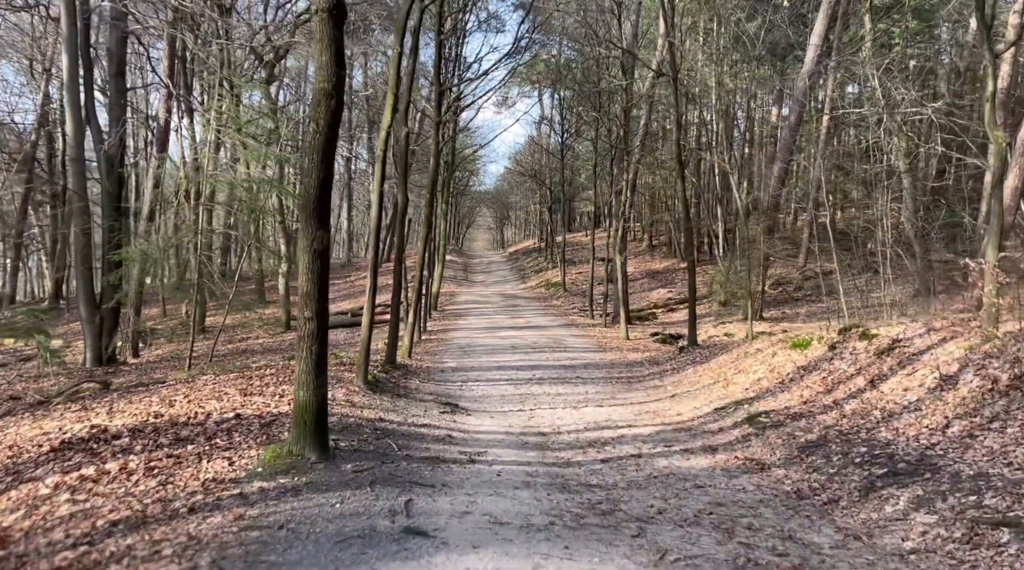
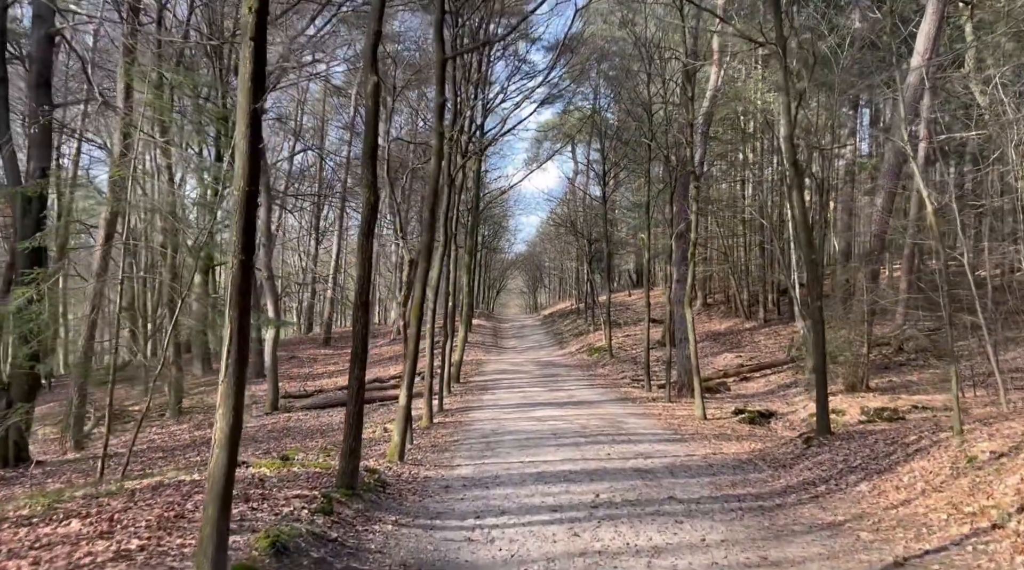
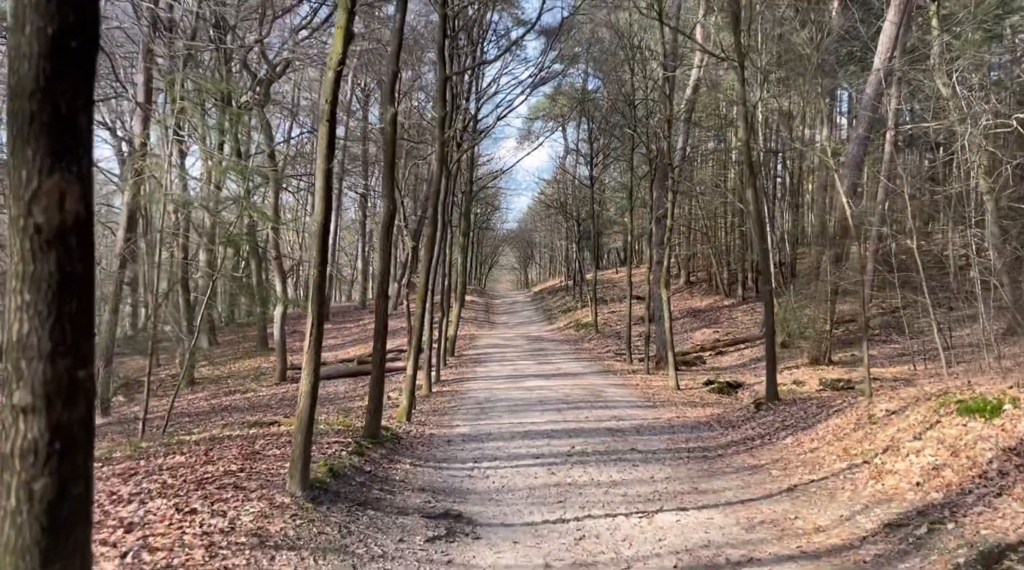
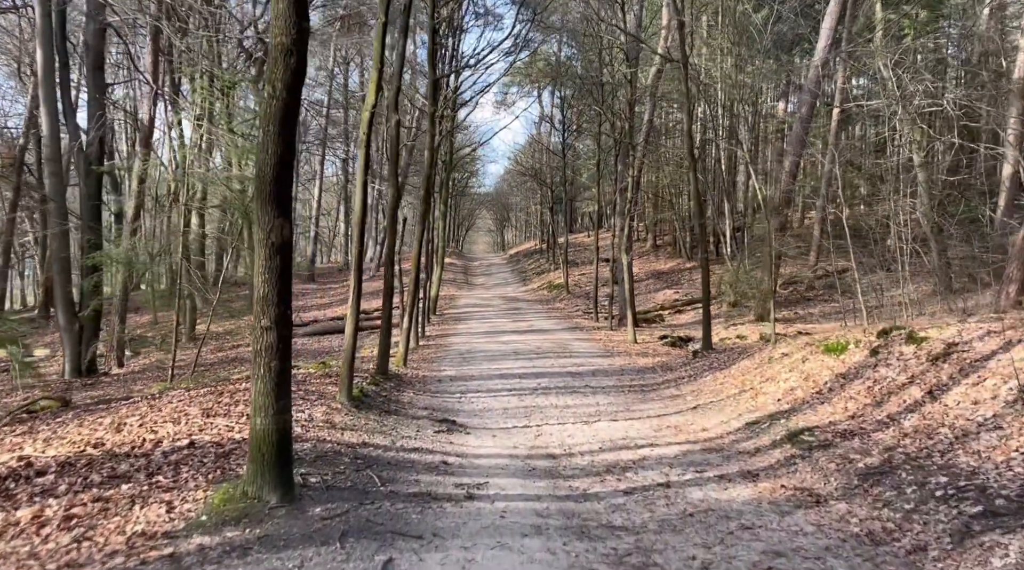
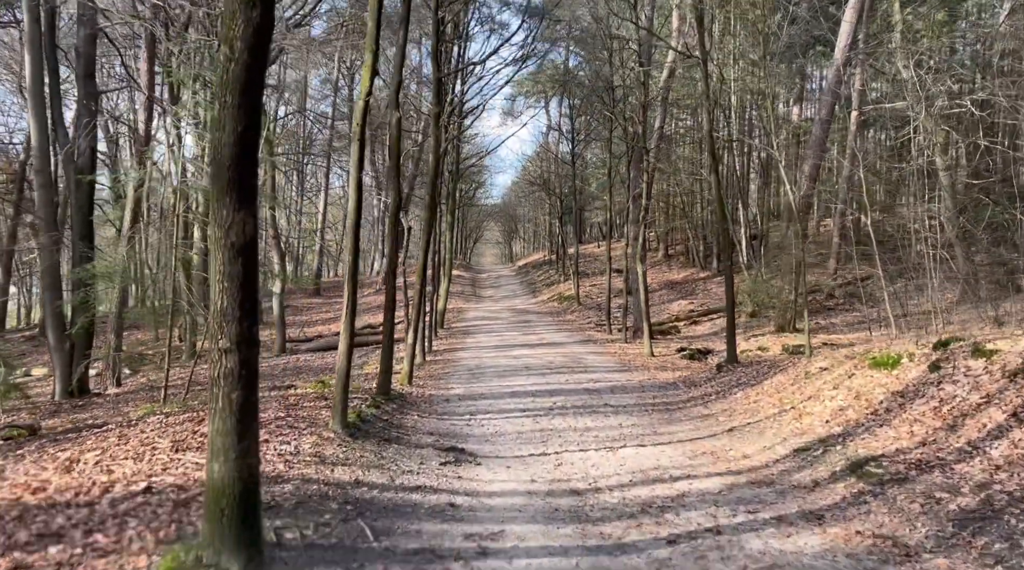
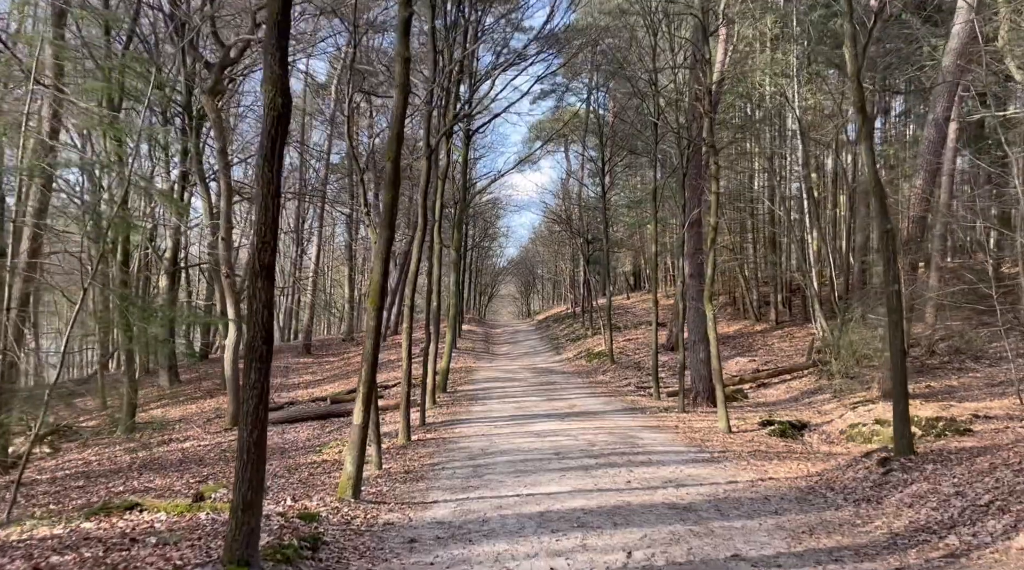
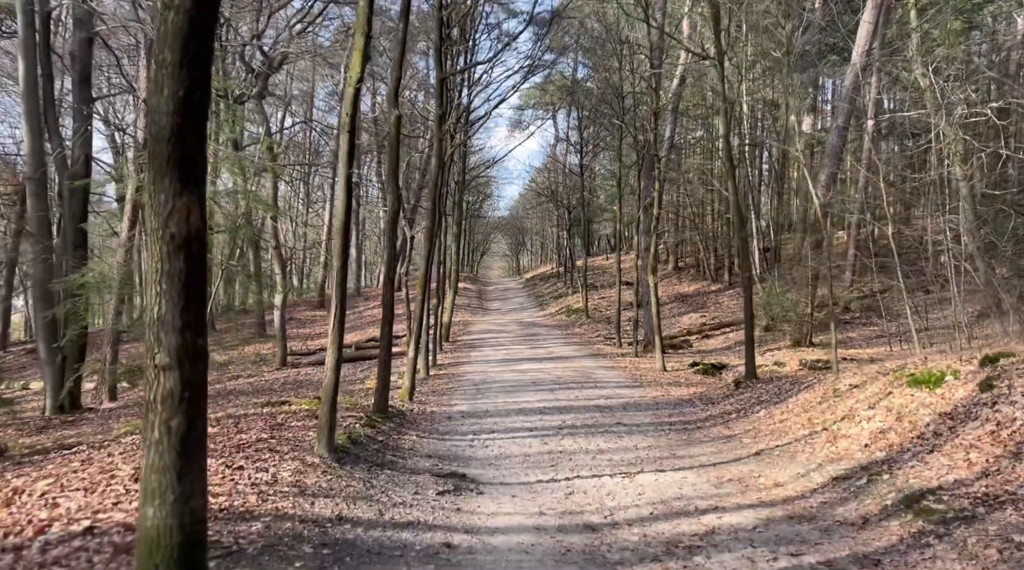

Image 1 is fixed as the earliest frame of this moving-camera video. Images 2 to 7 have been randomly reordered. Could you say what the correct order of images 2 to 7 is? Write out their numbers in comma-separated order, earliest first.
4, 5, 7, 3, 2, 6
